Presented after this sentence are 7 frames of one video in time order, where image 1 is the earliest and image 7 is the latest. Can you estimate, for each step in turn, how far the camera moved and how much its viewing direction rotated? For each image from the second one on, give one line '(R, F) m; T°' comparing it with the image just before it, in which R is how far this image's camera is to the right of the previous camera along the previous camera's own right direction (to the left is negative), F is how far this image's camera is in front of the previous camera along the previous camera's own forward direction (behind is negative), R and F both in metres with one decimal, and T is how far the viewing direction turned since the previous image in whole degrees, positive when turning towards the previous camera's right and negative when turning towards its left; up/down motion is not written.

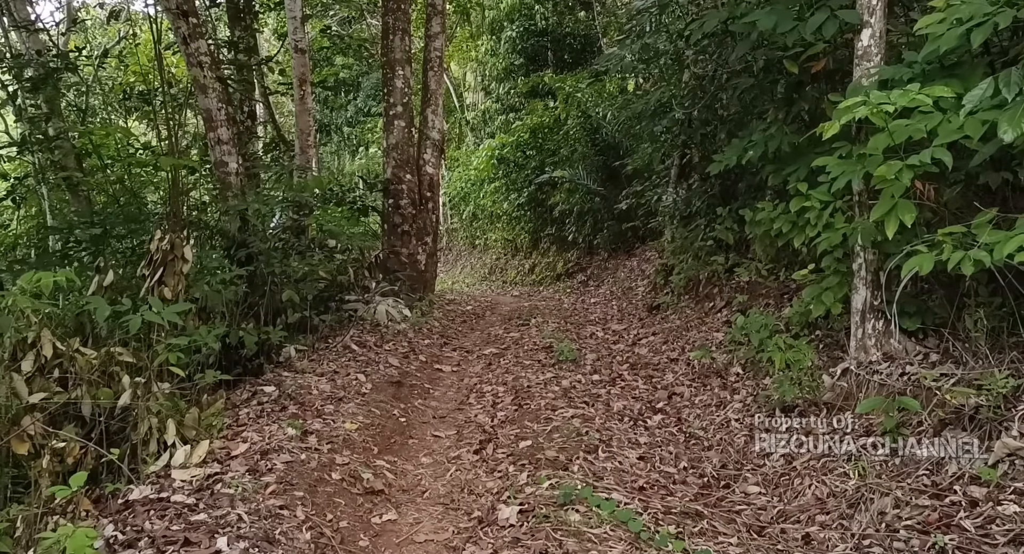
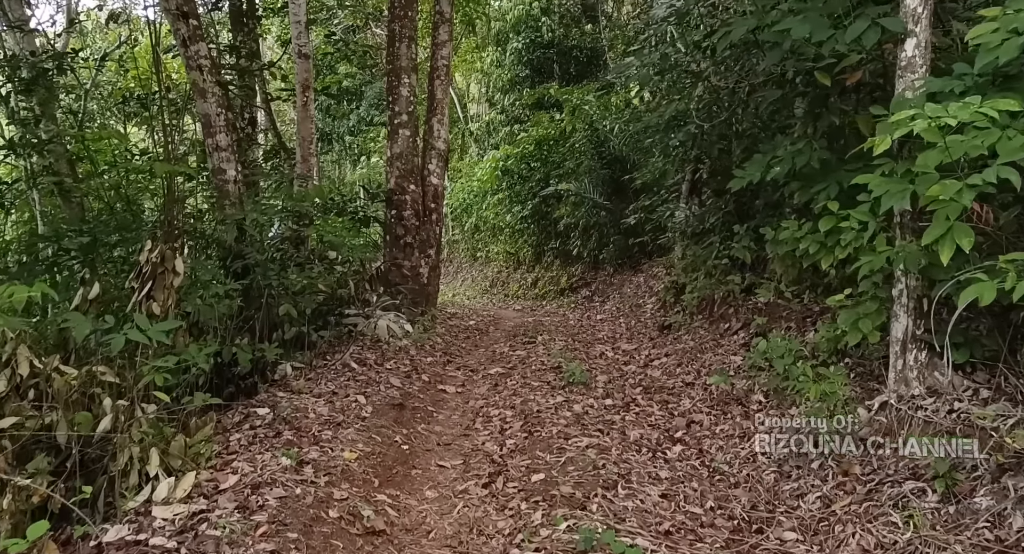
(-0.1, +0.4) m; 0°
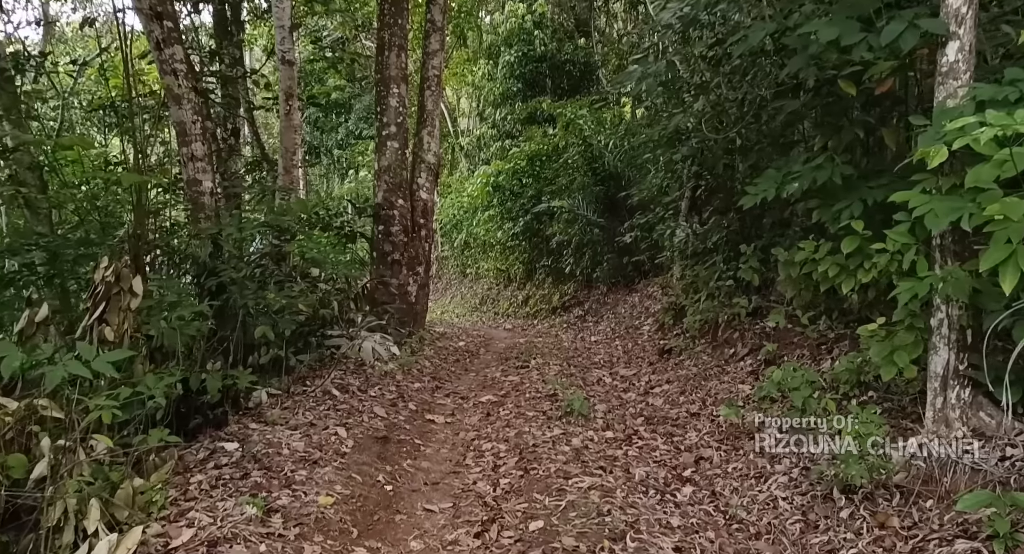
(0.0, +0.5) m; +1°
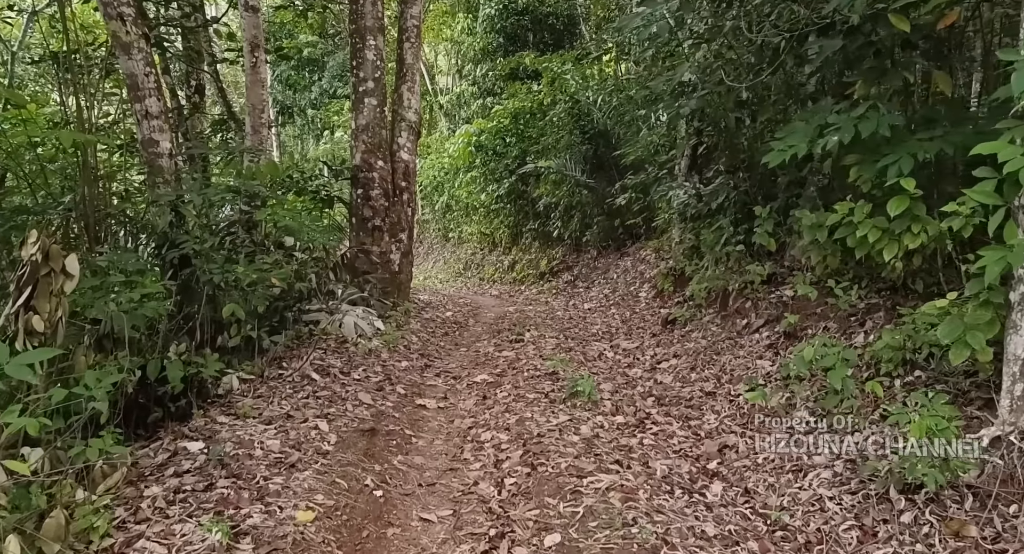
(-0.1, +0.7) m; +1°
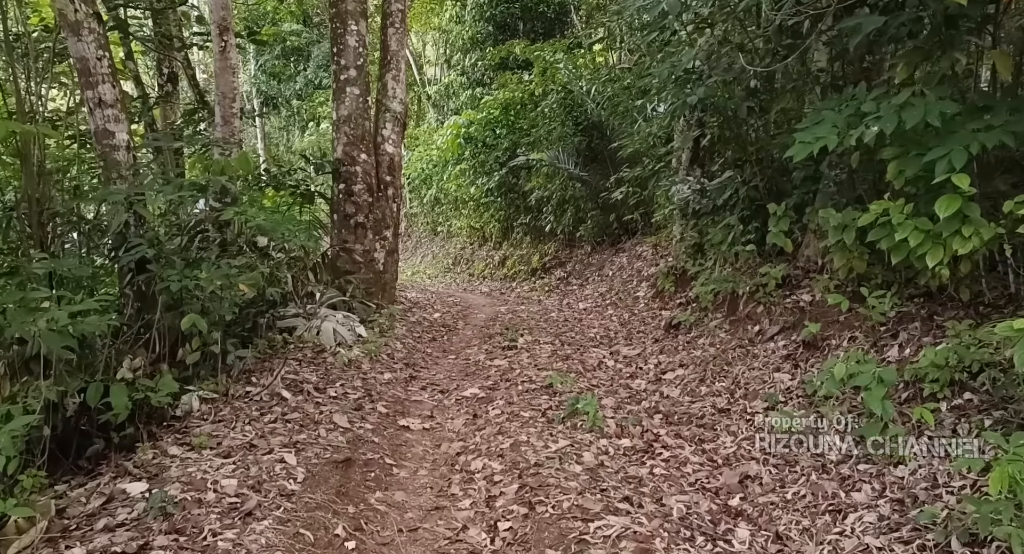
(0.0, +0.6) m; +1°
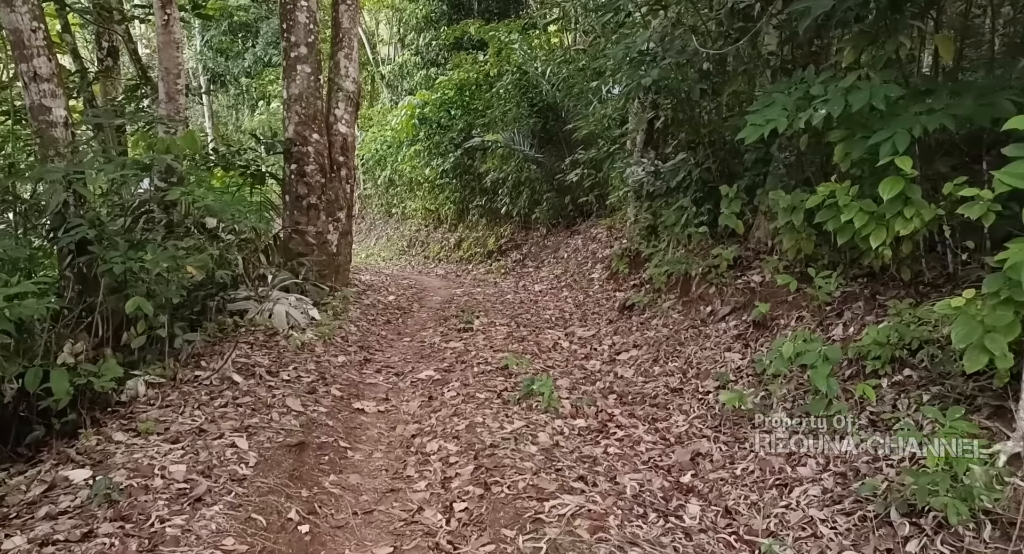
(0.0, 0.0) m; +3°
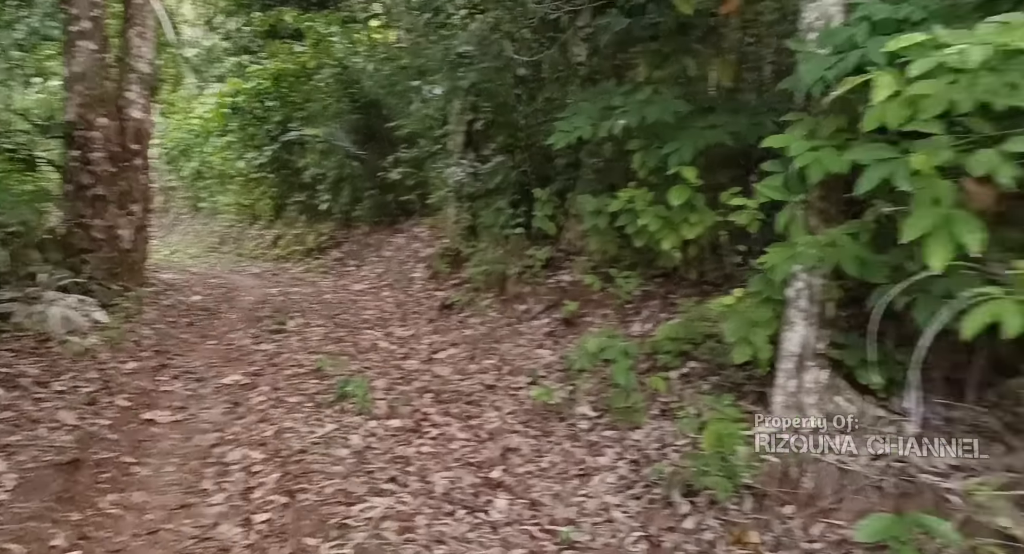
(+0.1, 0.0) m; +12°
